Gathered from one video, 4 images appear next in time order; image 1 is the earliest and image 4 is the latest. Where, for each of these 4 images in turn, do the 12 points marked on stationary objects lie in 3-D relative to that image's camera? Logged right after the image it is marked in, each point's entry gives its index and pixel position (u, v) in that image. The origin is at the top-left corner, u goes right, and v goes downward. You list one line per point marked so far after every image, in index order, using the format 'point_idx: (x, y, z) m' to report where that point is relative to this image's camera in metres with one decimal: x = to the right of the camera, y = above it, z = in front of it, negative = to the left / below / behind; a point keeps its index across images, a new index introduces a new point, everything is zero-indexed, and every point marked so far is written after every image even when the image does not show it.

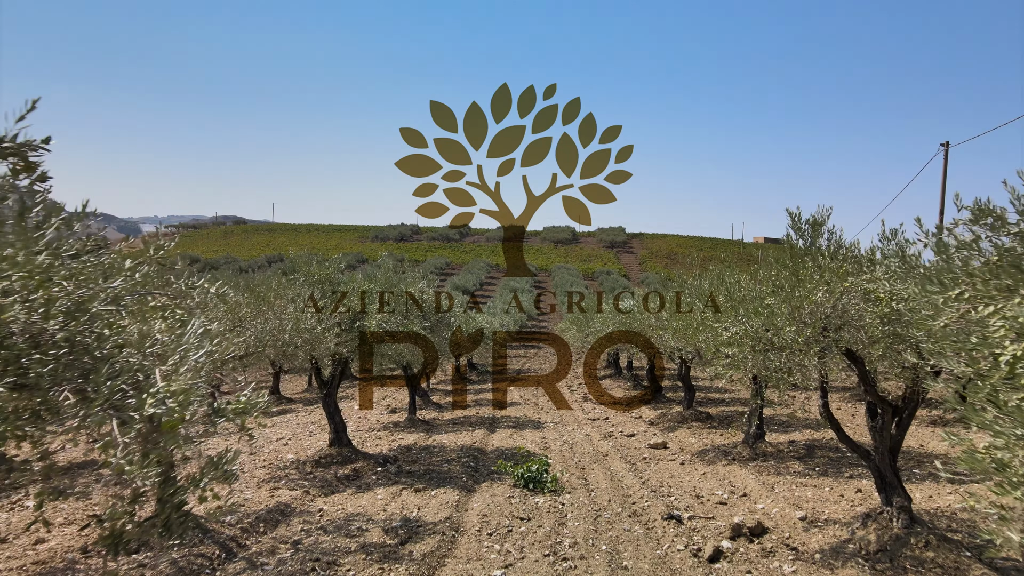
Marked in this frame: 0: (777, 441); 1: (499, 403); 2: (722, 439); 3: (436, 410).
0: (+4.5, -2.7, +8.1) m
1: (-0.4, -3.5, +14.5) m
2: (+3.9, -2.8, +8.8) m
3: (-2.1, -3.3, +13.0) m
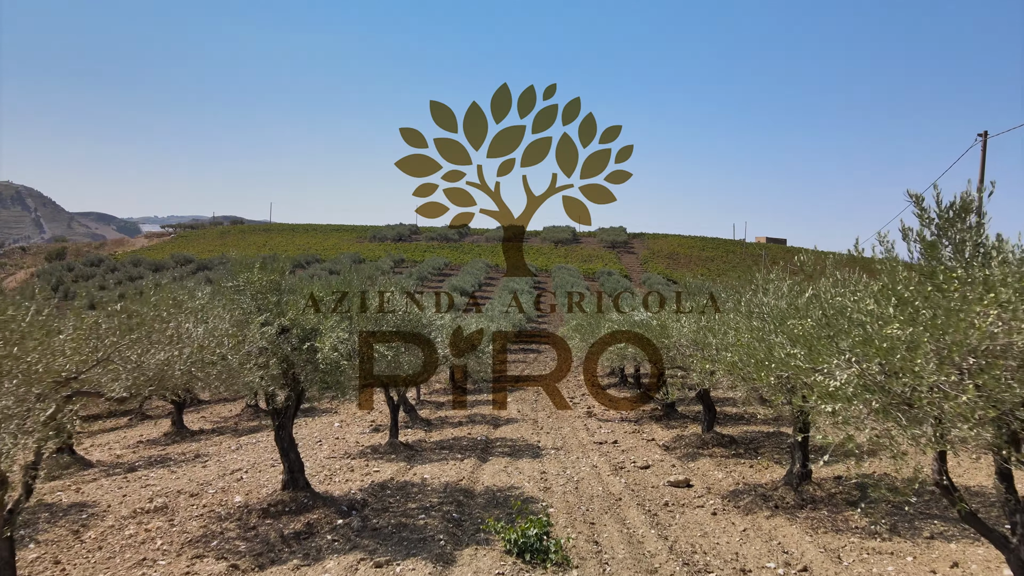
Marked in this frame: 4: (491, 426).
0: (+4.4, -2.8, +6.8) m
1: (-0.5, -3.6, +13.1) m
2: (+3.8, -2.9, +7.5) m
3: (-2.2, -3.5, +11.7) m
4: (-0.5, -3.4, +11.8) m
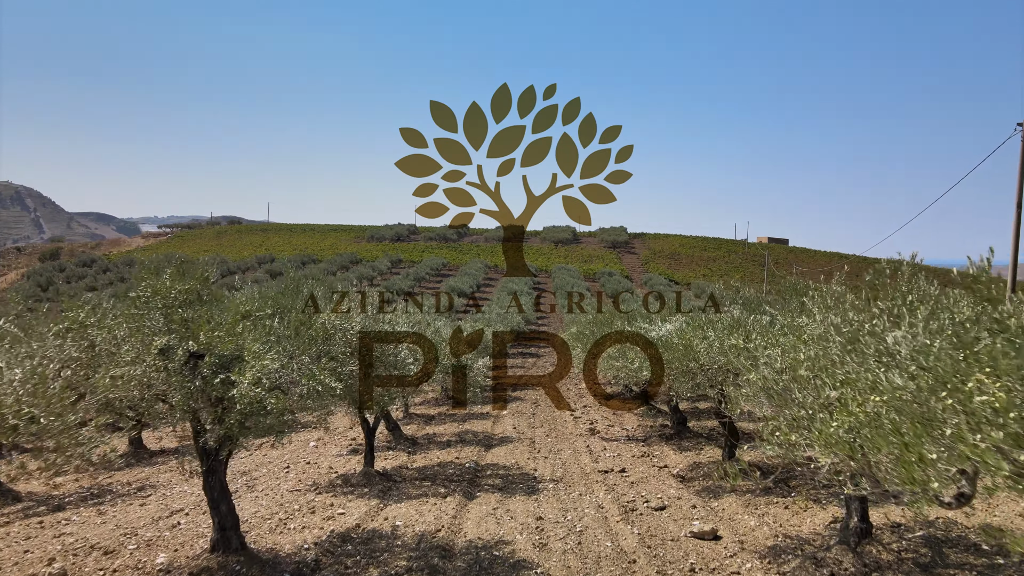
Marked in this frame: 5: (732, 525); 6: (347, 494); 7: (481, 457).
0: (+4.3, -2.9, +5.6) m
1: (-0.6, -3.7, +11.9) m
2: (+3.7, -3.0, +6.2) m
3: (-2.3, -3.6, +10.4) m
4: (-0.7, -3.5, +10.6) m
5: (+2.8, -3.0, +6.1) m
6: (-2.6, -3.2, +7.5) m
7: (-0.6, -3.5, +9.7) m
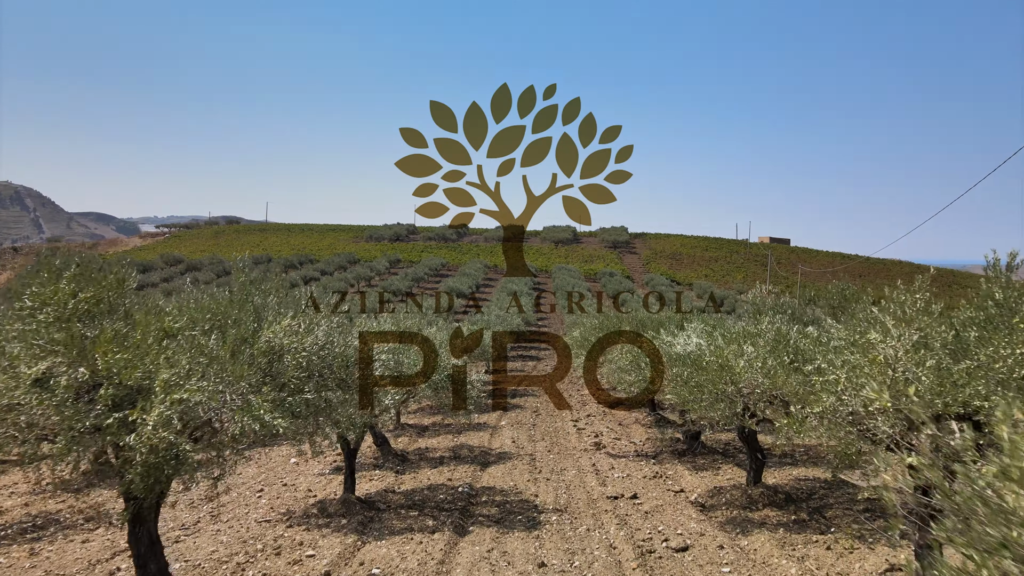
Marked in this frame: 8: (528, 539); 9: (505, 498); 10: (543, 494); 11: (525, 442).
0: (+4.3, -2.9, +4.7) m
1: (-0.6, -3.7, +11.0) m
2: (+3.6, -3.1, +5.3) m
3: (-2.3, -3.6, +9.5) m
4: (-0.7, -3.6, +9.6) m
5: (+2.8, -3.1, +5.1) m
6: (-2.6, -3.3, +6.5) m
7: (-0.7, -3.5, +8.8) m
8: (+0.2, -3.1, +6.0) m
9: (-0.1, -3.4, +7.6) m
10: (+0.5, -3.3, +7.7) m
11: (+0.3, -3.8, +11.6) m
